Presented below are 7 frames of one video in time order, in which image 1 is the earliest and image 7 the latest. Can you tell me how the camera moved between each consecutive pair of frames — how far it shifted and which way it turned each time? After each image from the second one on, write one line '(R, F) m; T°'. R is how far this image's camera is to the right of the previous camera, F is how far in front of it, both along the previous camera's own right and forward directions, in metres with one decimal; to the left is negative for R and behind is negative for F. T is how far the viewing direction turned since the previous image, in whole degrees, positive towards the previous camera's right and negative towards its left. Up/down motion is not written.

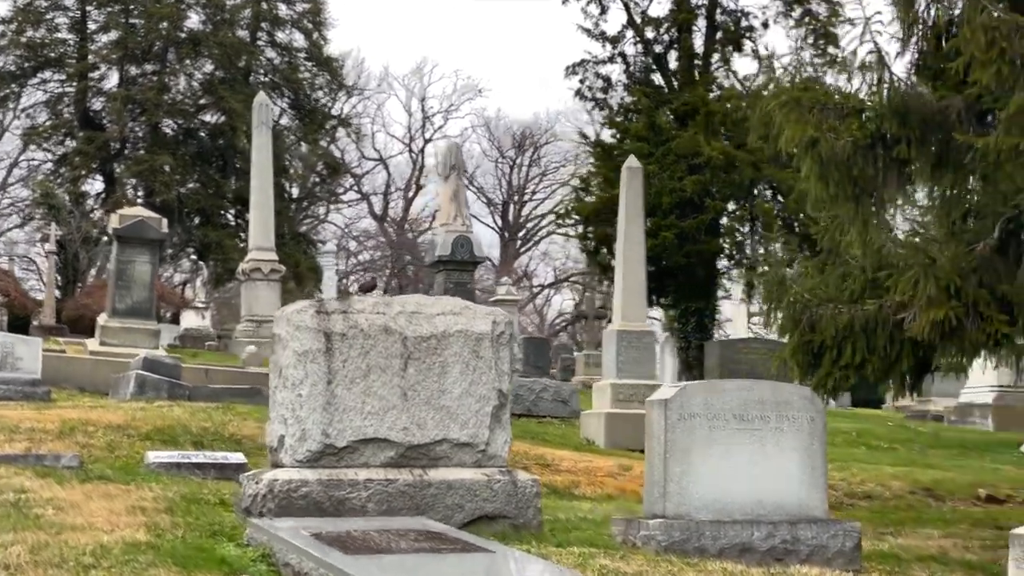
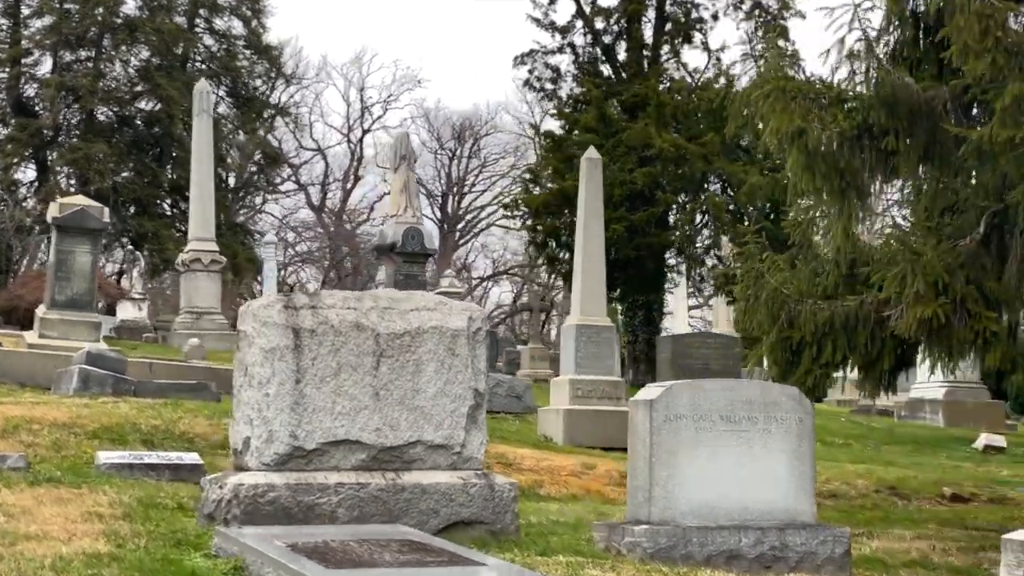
(-0.2, +0.3) m; +3°
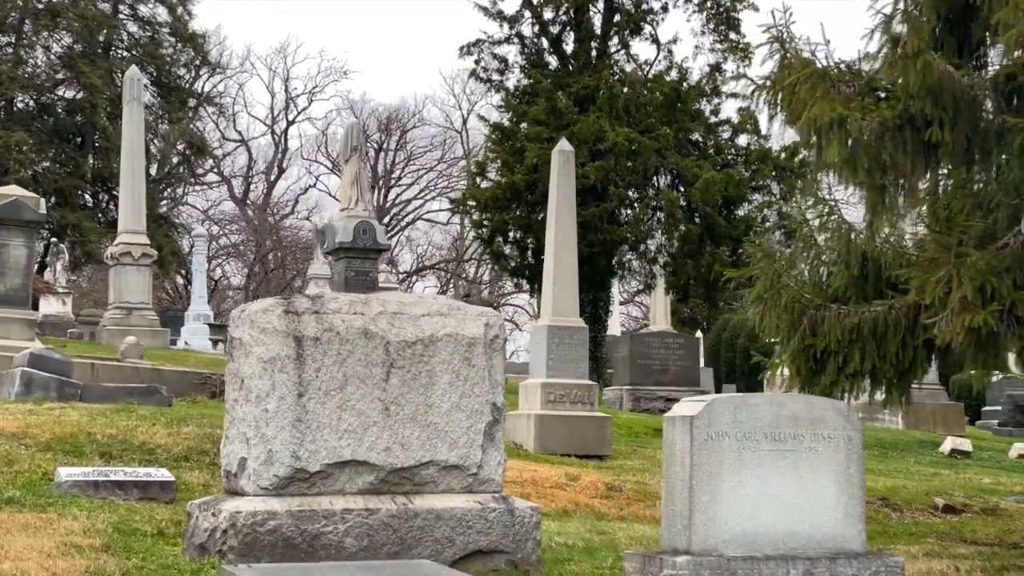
(-0.5, +0.7) m; +4°
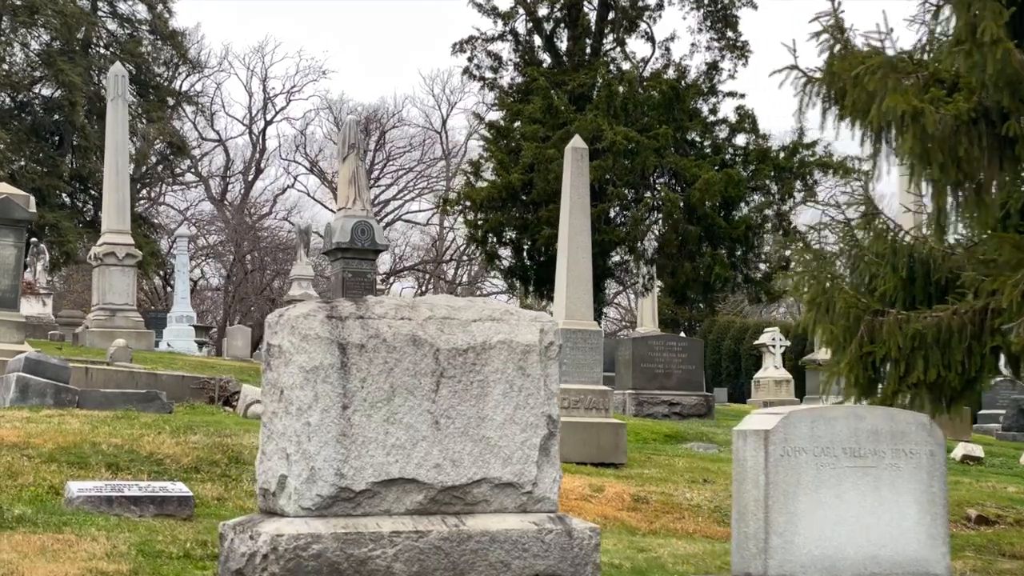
(-0.4, +0.5) m; +1°
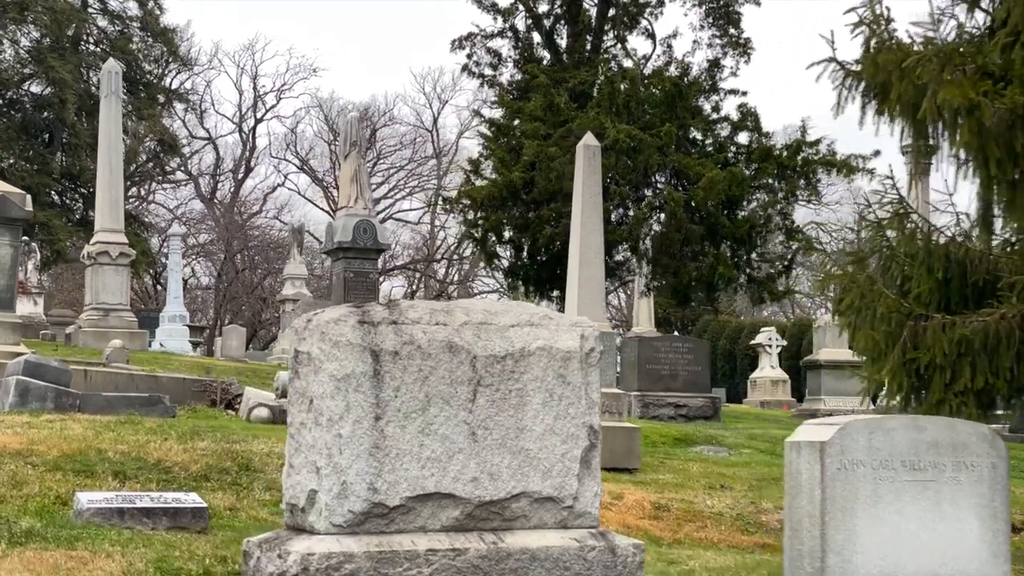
(-0.2, +0.3) m; 0°
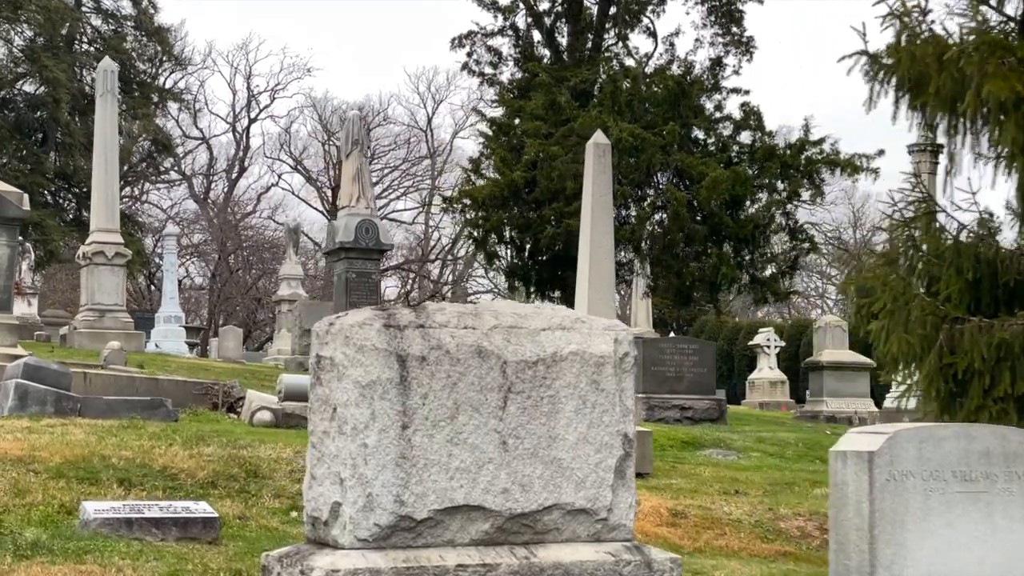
(-0.2, +0.3) m; 0°
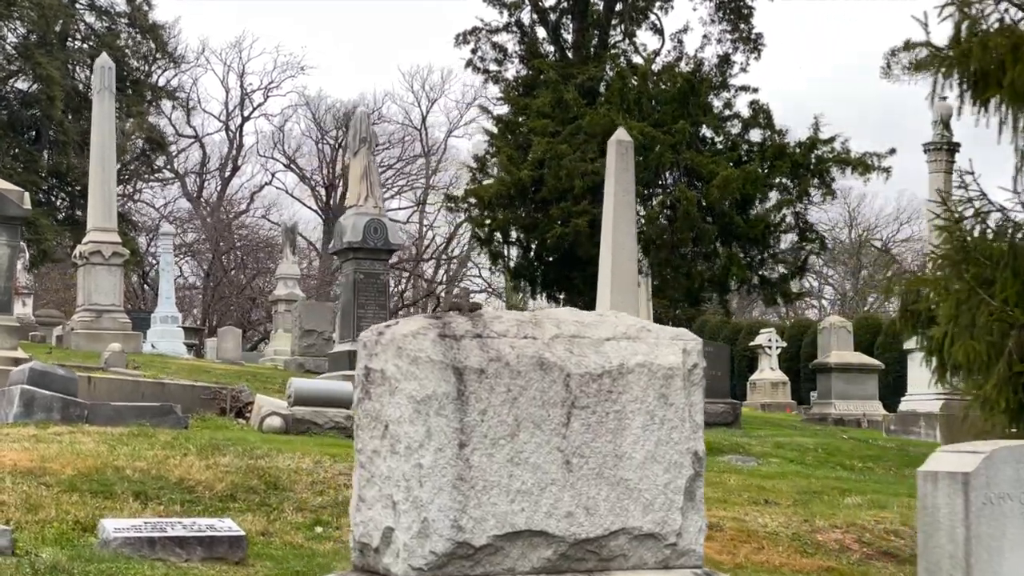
(-0.3, +0.4) m; 0°
